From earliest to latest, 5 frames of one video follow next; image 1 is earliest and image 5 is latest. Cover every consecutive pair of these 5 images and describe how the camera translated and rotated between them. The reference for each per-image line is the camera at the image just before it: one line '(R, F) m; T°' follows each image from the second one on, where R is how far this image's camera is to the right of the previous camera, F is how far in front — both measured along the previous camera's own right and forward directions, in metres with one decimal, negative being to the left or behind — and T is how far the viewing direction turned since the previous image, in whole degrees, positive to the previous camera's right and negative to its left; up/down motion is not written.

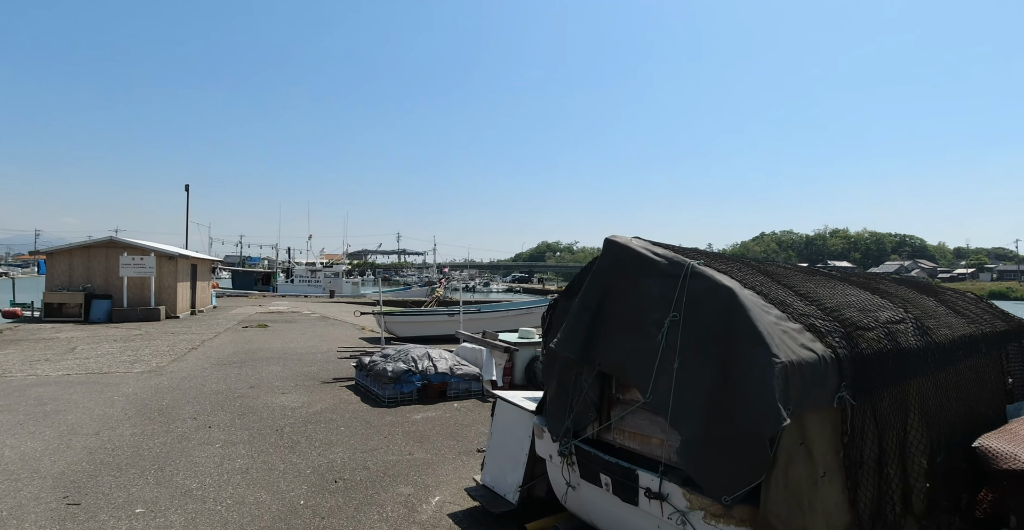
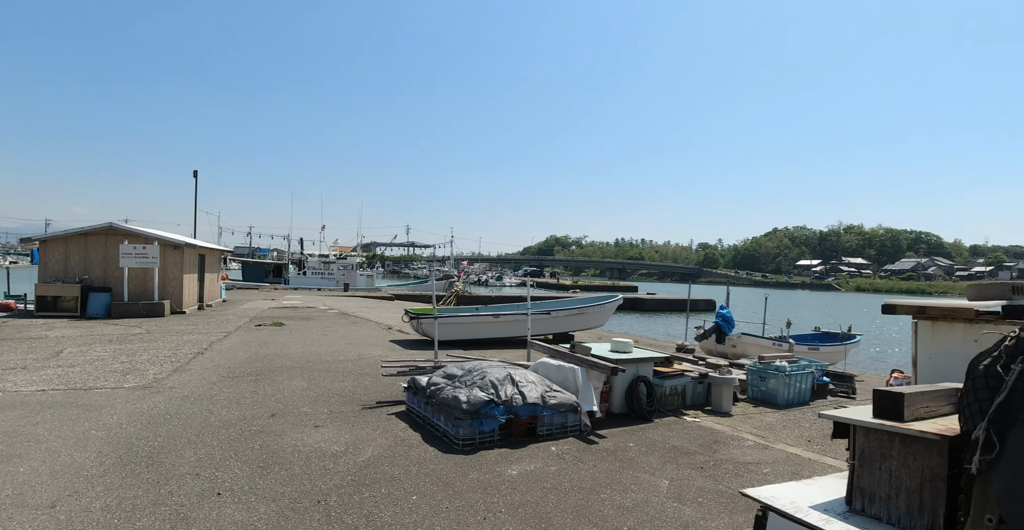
(-1.1, +2.0) m; -1°
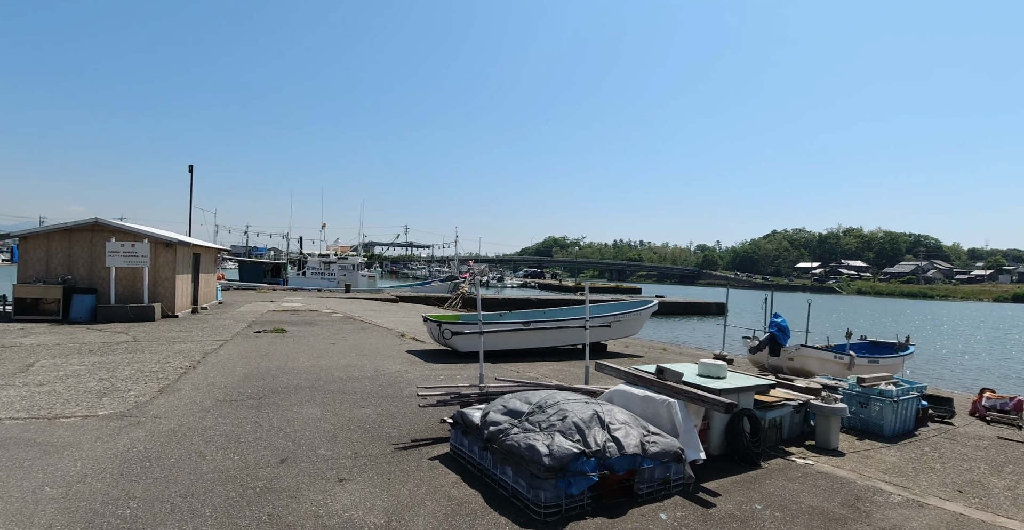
(-0.7, +1.3) m; 0°
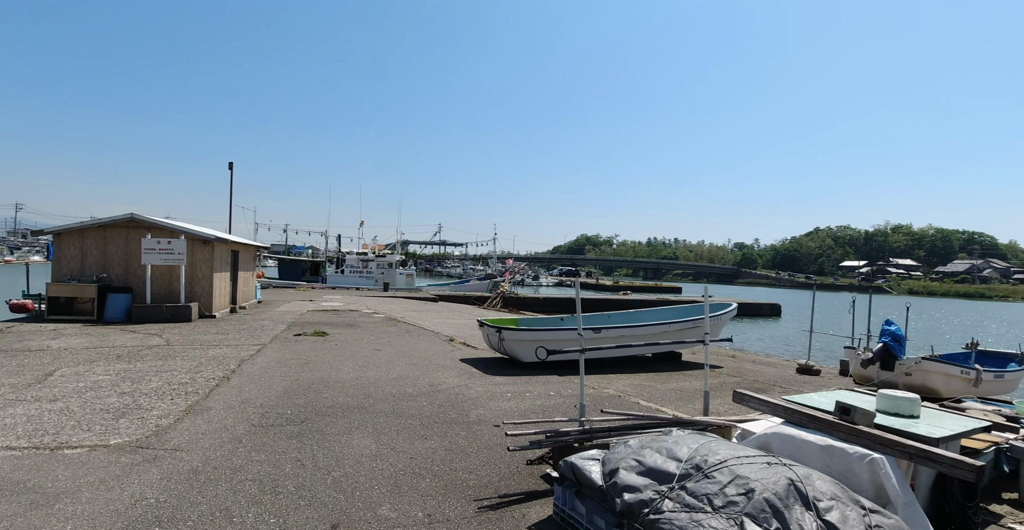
(-0.6, +1.3) m; -3°
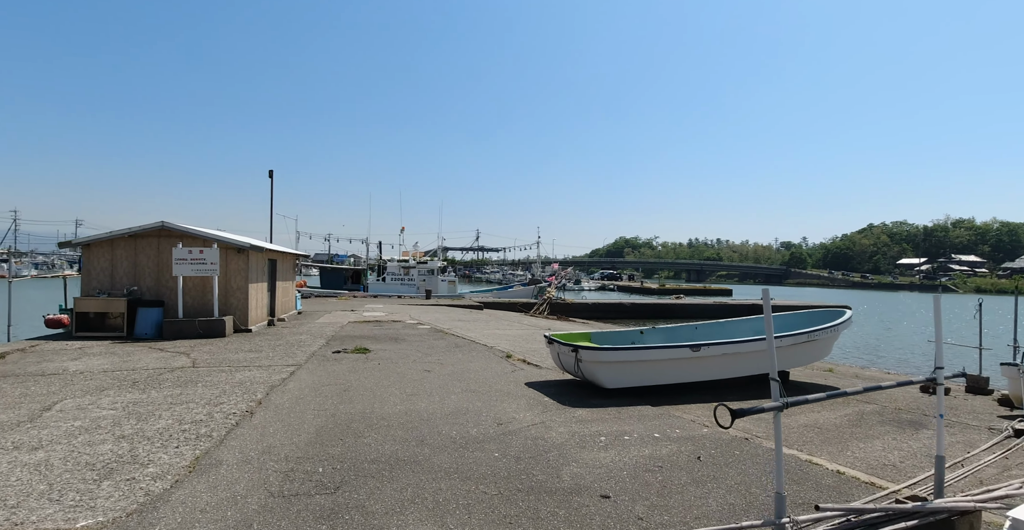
(-0.5, +1.6) m; -4°
